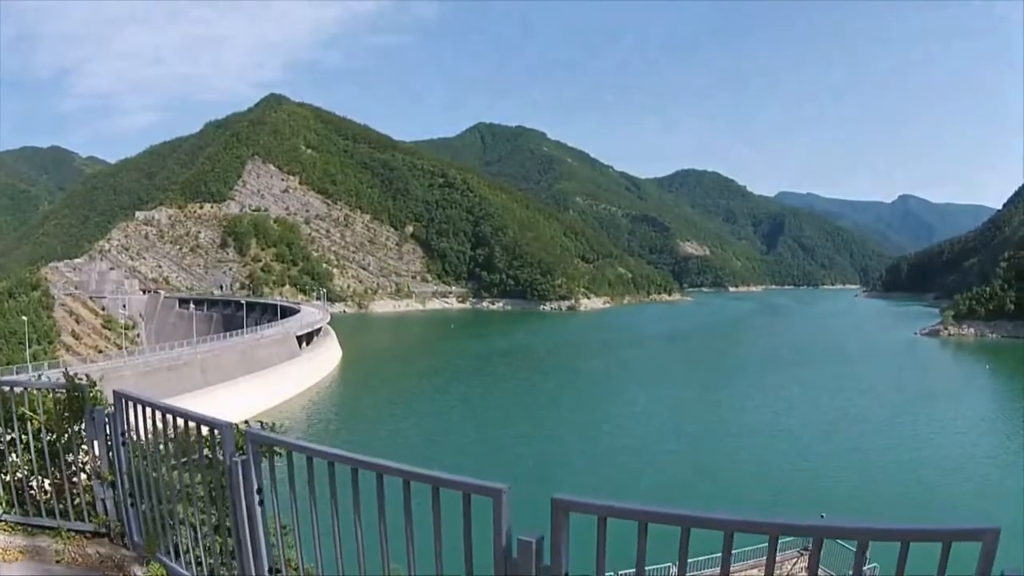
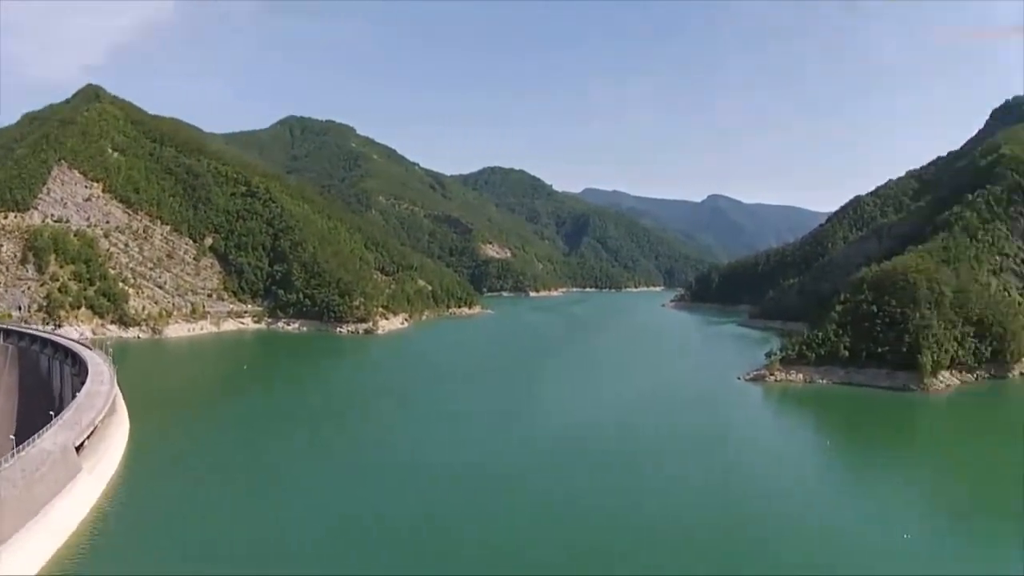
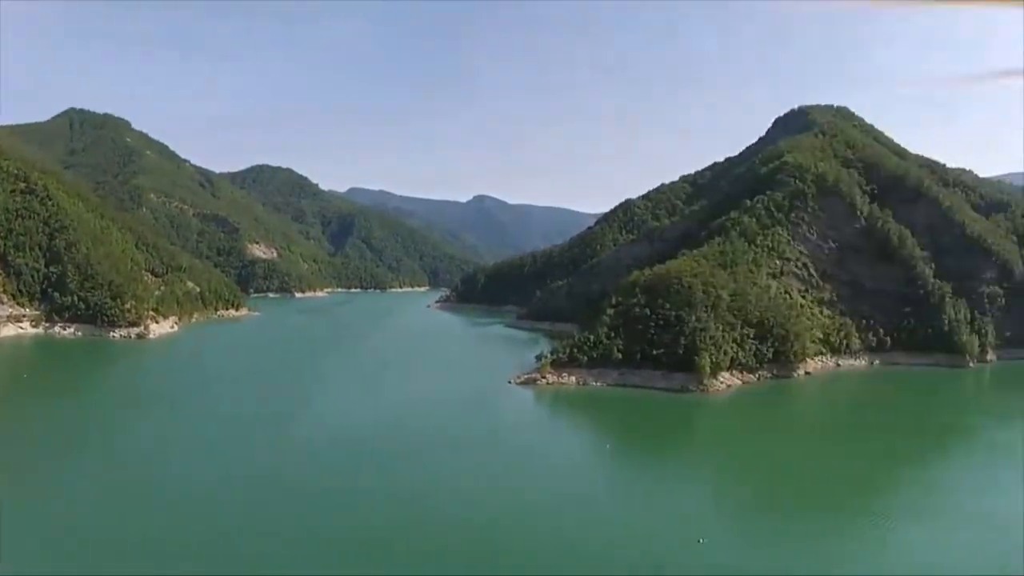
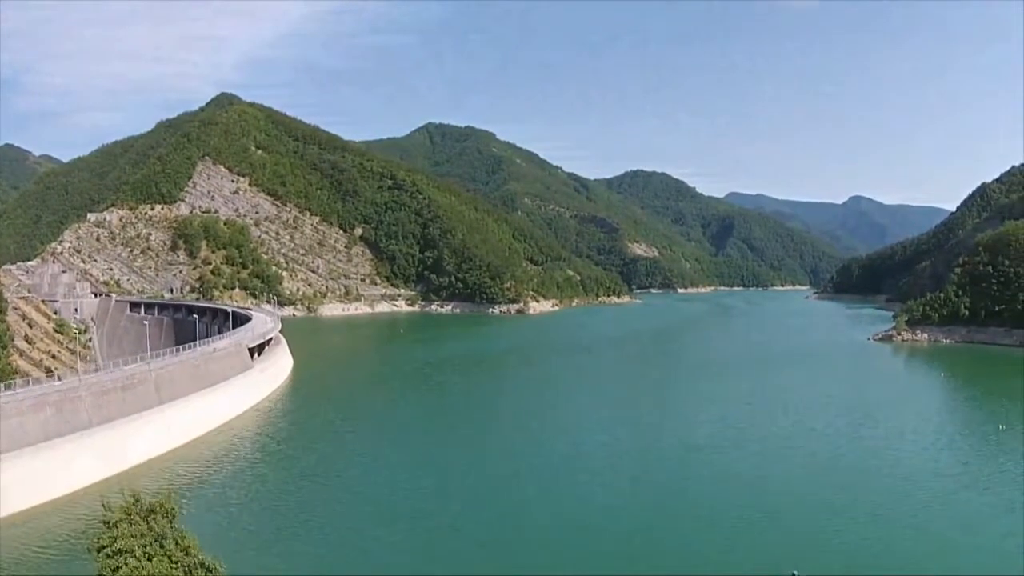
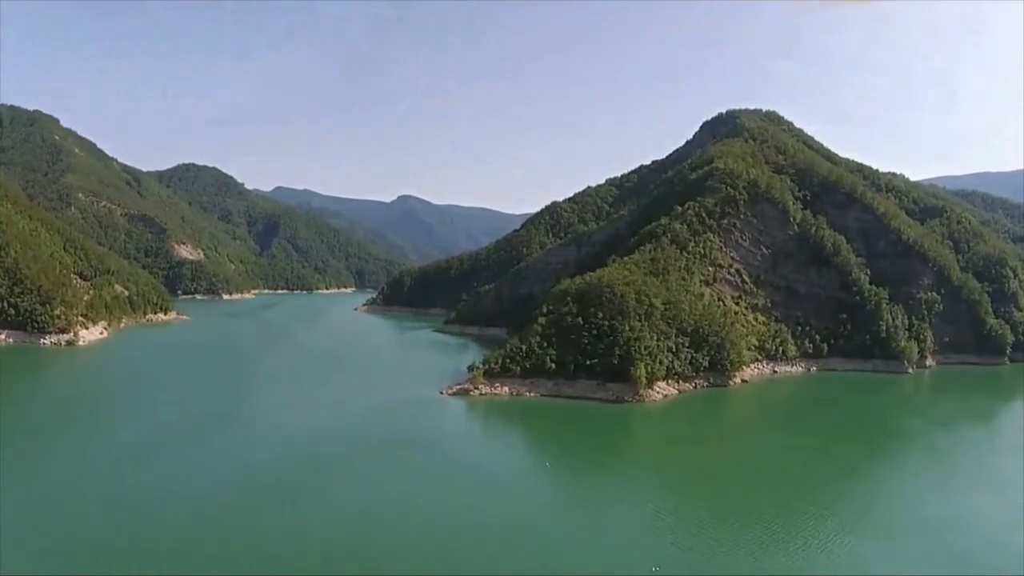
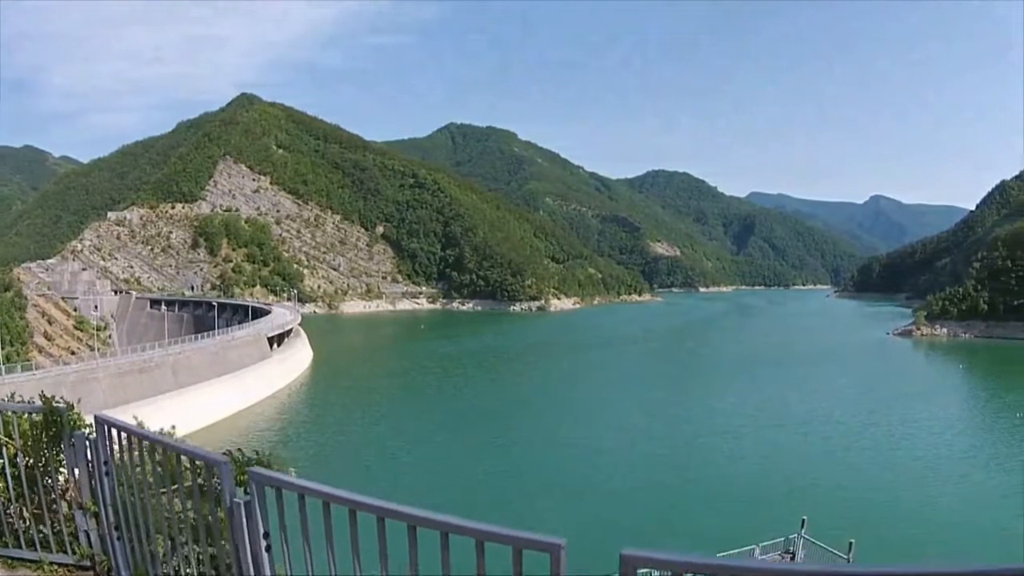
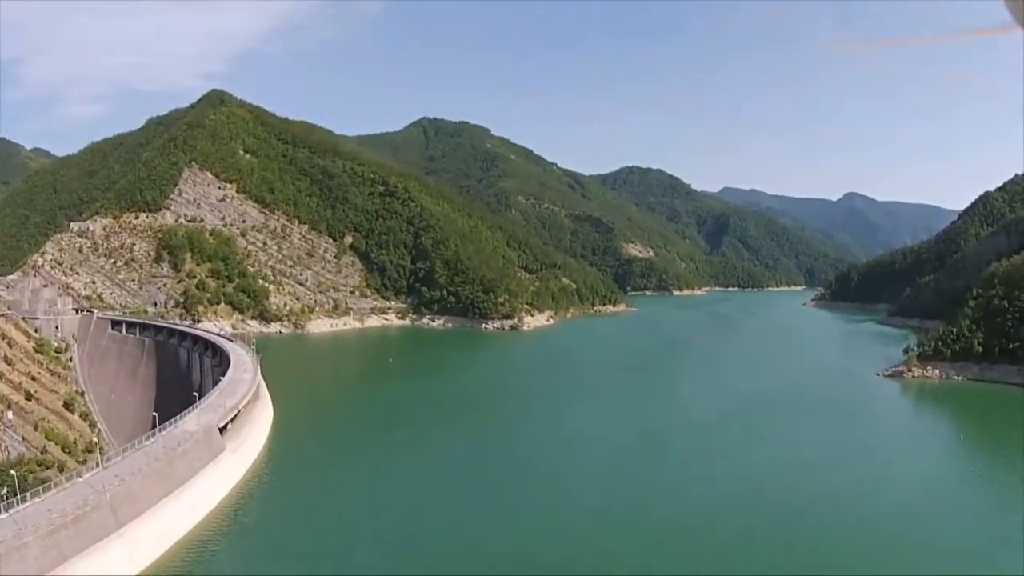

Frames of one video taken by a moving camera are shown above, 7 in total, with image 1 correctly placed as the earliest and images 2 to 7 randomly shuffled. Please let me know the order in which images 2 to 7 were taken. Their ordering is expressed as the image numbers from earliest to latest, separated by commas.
6, 4, 7, 2, 3, 5
